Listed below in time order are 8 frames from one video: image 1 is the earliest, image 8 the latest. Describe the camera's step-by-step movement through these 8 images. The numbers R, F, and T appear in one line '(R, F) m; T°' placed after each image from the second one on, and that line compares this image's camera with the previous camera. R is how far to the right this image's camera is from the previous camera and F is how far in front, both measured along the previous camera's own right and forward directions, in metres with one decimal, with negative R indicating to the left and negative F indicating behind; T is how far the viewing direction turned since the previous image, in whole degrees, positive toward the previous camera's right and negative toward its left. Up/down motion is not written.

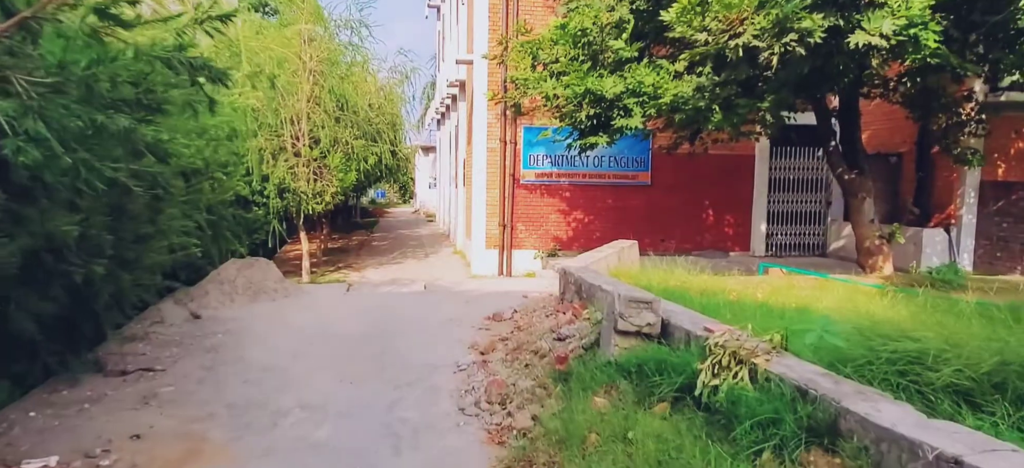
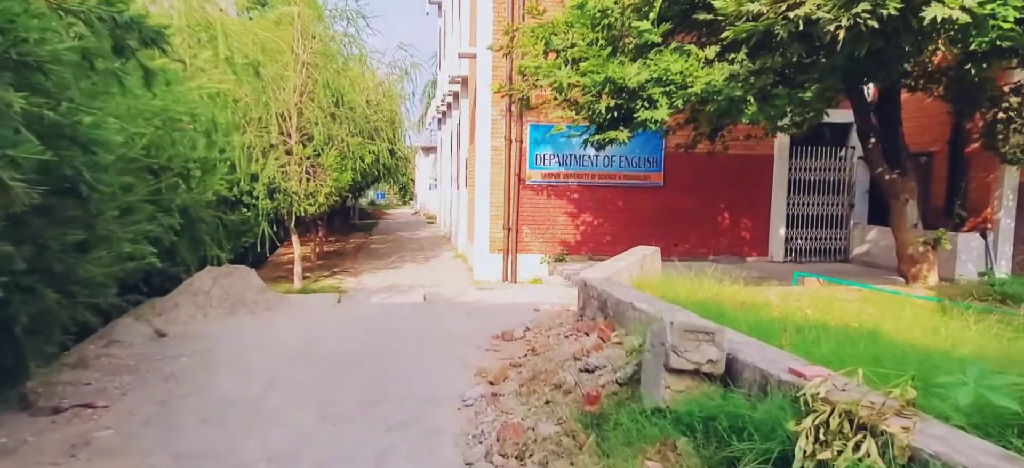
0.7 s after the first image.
(-0.1, +0.8) m; 0°
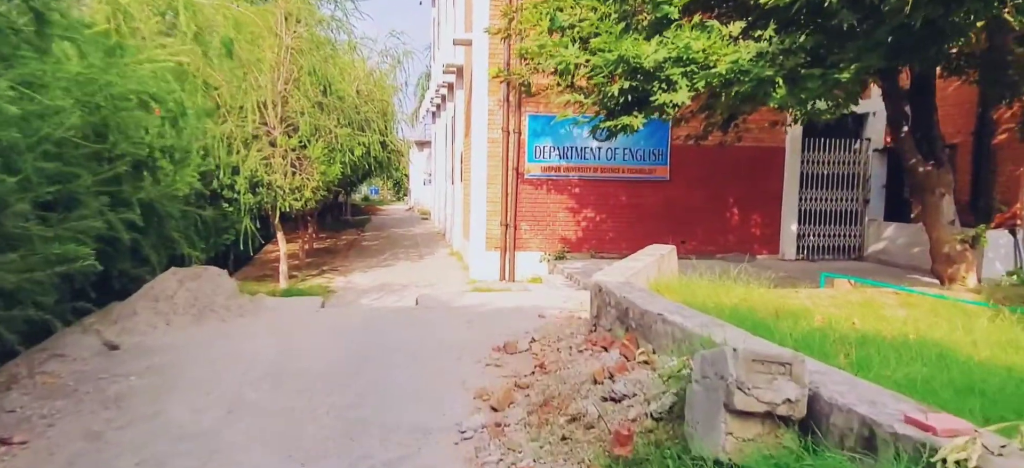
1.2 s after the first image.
(-0.1, +0.7) m; 0°
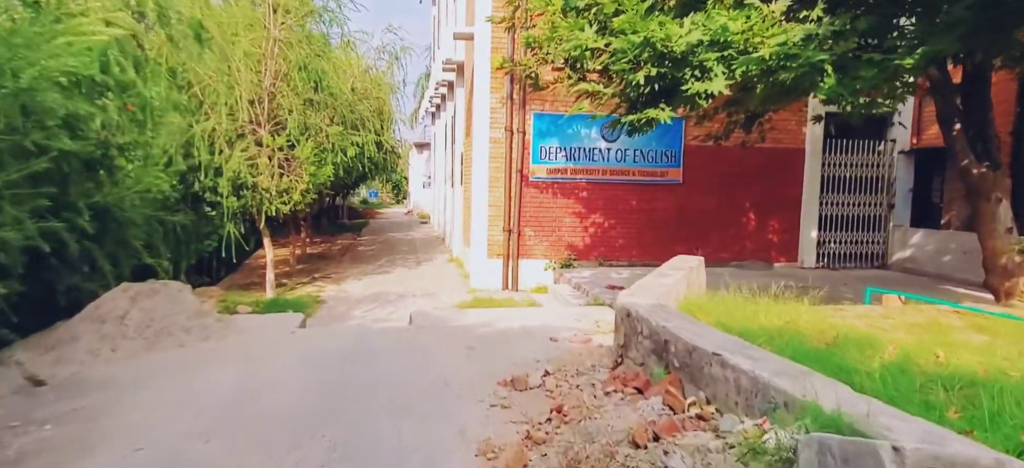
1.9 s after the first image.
(-0.1, +0.8) m; 0°
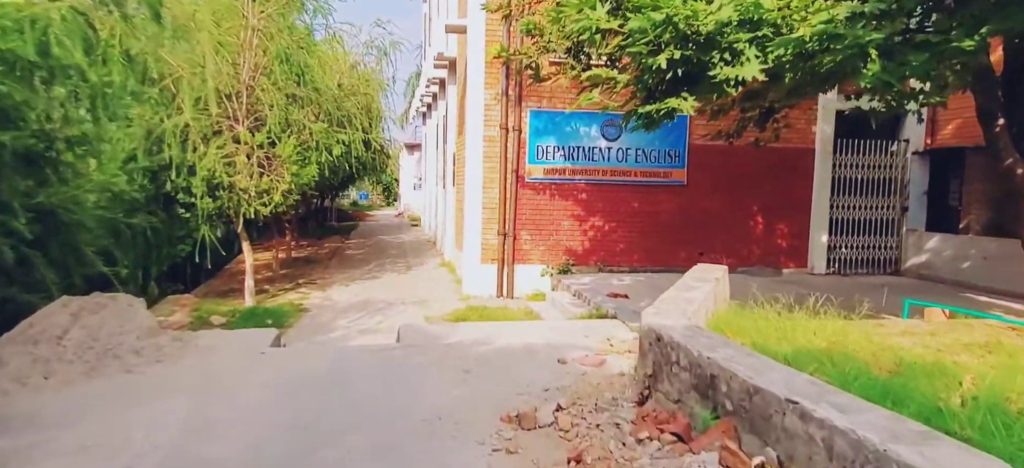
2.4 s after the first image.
(-0.1, +0.7) m; +1°
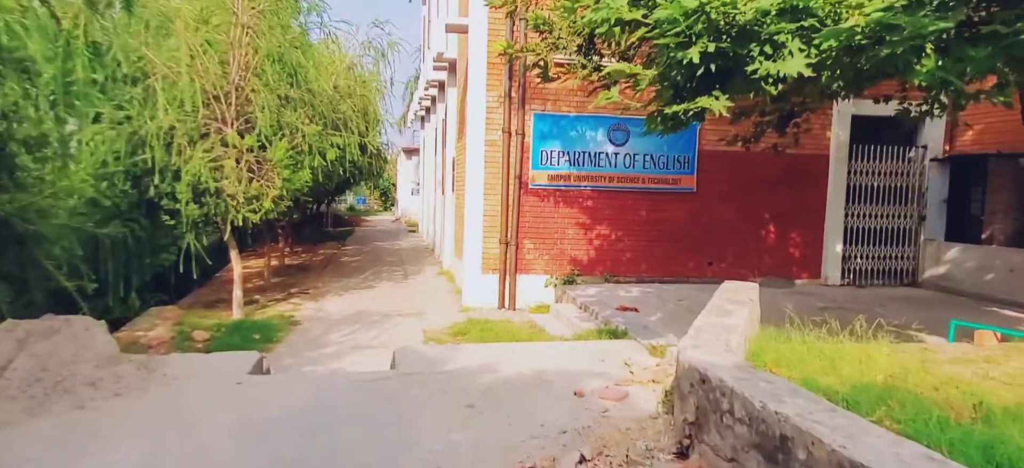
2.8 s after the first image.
(-0.1, +0.5) m; 0°
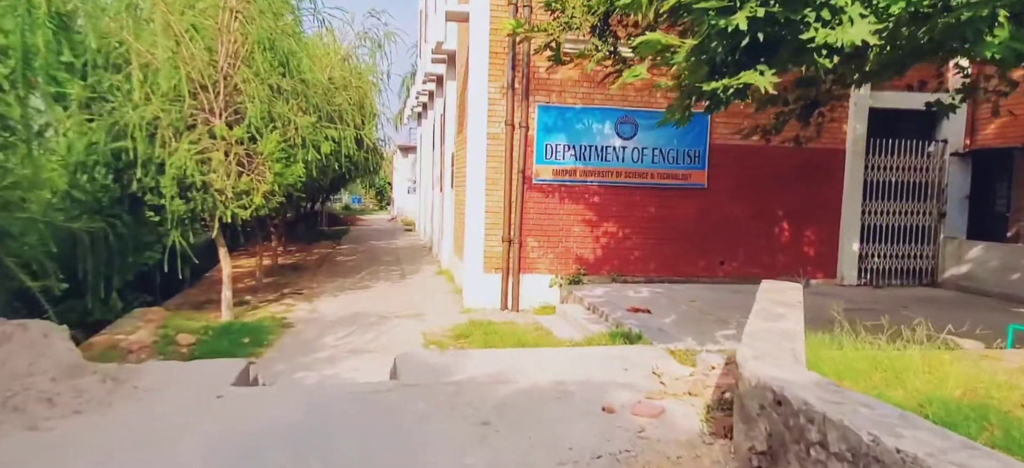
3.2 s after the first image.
(-0.1, +0.5) m; 0°
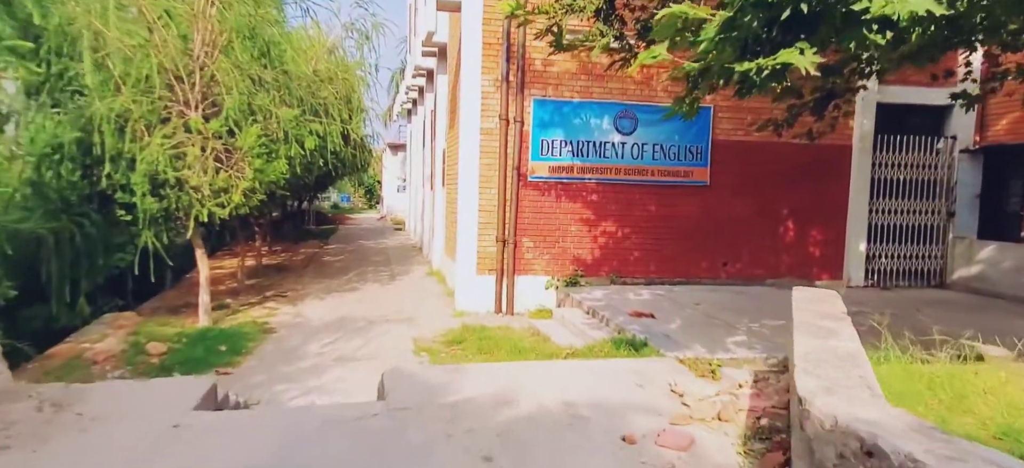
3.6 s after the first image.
(-0.1, +0.5) m; +1°
